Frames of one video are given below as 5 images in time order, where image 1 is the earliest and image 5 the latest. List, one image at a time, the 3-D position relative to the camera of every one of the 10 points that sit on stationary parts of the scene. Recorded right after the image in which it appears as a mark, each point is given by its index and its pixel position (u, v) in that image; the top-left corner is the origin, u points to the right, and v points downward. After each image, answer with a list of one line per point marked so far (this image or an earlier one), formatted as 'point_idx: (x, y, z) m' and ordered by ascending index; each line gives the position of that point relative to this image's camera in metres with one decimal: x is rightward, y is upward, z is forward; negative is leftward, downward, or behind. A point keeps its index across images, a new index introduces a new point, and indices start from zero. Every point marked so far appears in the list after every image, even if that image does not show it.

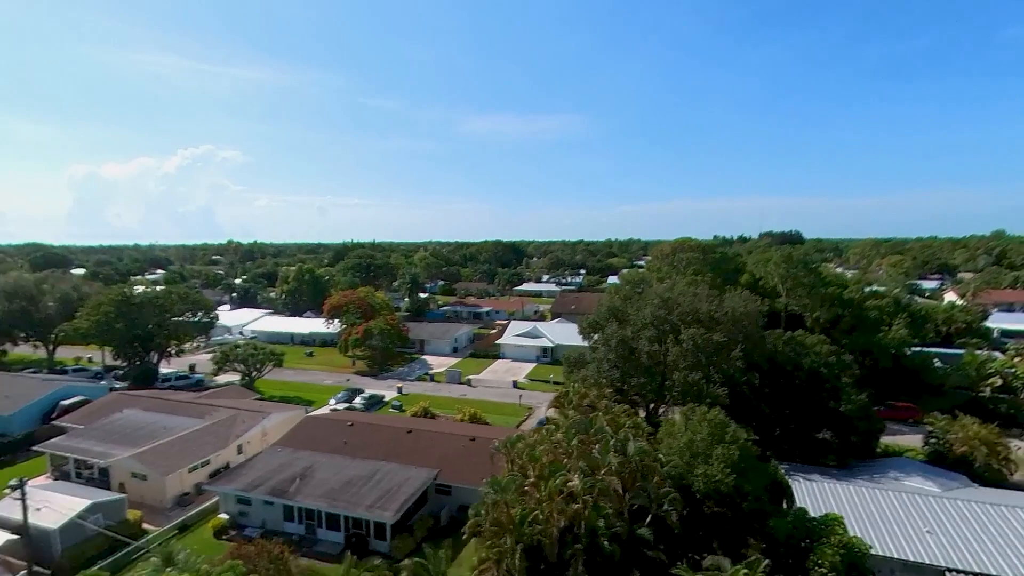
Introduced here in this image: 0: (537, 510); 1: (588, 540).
0: (+0.3, -2.9, +6.2) m
1: (+1.0, -3.2, +6.0) m
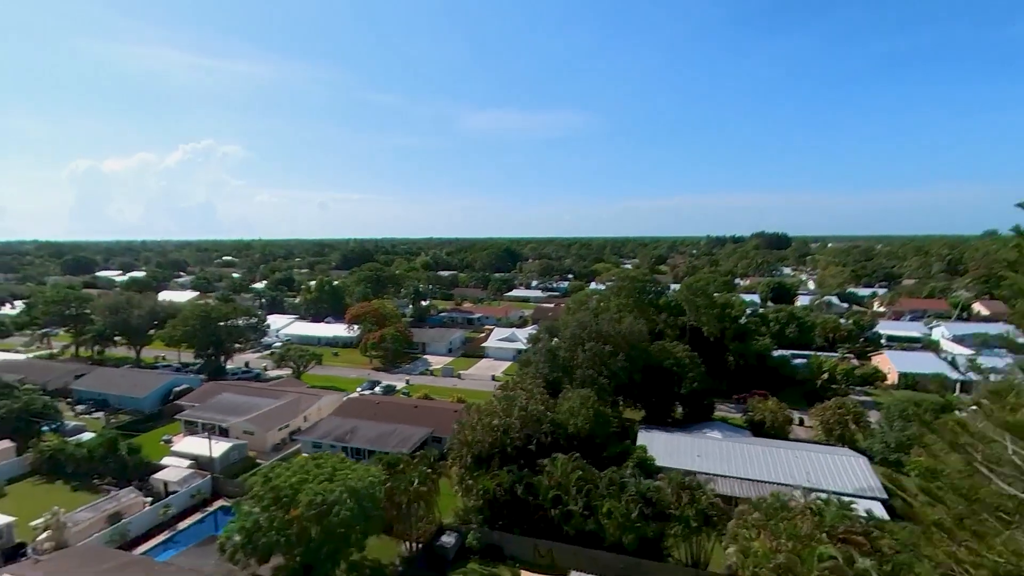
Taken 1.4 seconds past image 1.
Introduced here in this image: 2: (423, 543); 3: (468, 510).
0: (-1.0, -4.0, +13.2) m
1: (-0.3, -4.3, +13.1) m
2: (-2.2, -6.3, +12.0) m
3: (-1.1, -5.6, +12.3) m
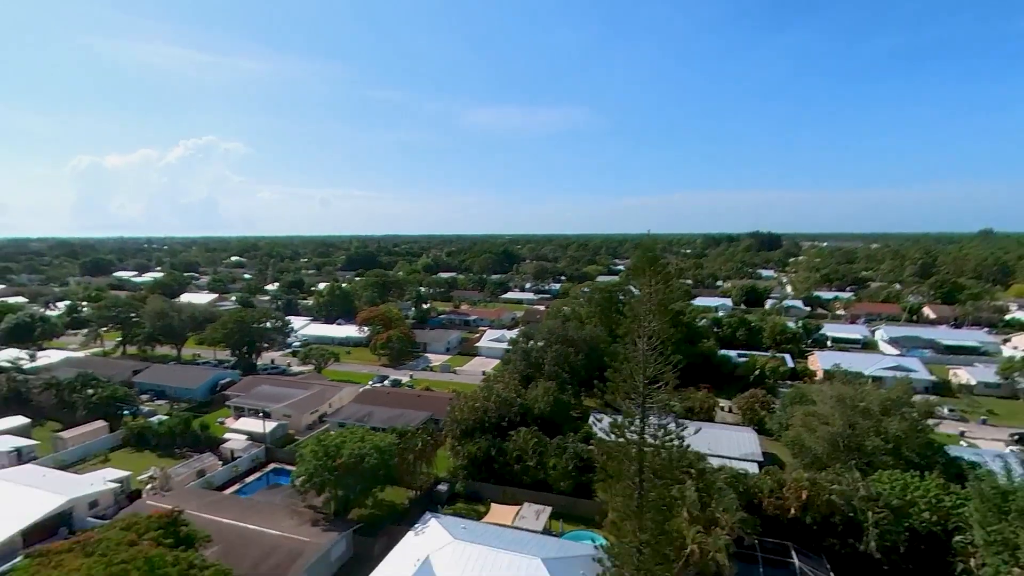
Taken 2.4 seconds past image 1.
0: (-1.8, -4.7, +18.2) m
1: (-1.1, -5.0, +18.0) m
2: (-3.0, -7.0, +17.0) m
3: (-1.9, -6.3, +17.2) m
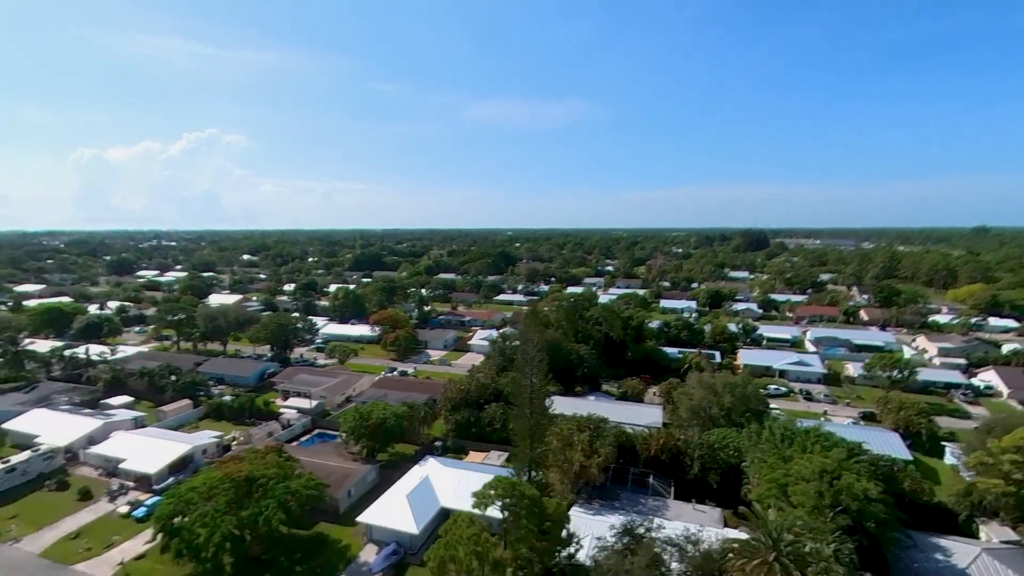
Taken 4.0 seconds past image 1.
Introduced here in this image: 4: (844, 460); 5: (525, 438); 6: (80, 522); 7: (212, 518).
0: (-3.1, -5.7, +26.0) m
1: (-2.5, -6.0, +25.9) m
2: (-4.4, -7.9, +24.8) m
3: (-3.3, -7.3, +25.1) m
4: (+10.1, -5.2, +14.9) m
5: (+0.5, -6.4, +20.0) m
6: (-17.0, -9.2, +19.3) m
7: (-9.2, -7.1, +15.1) m
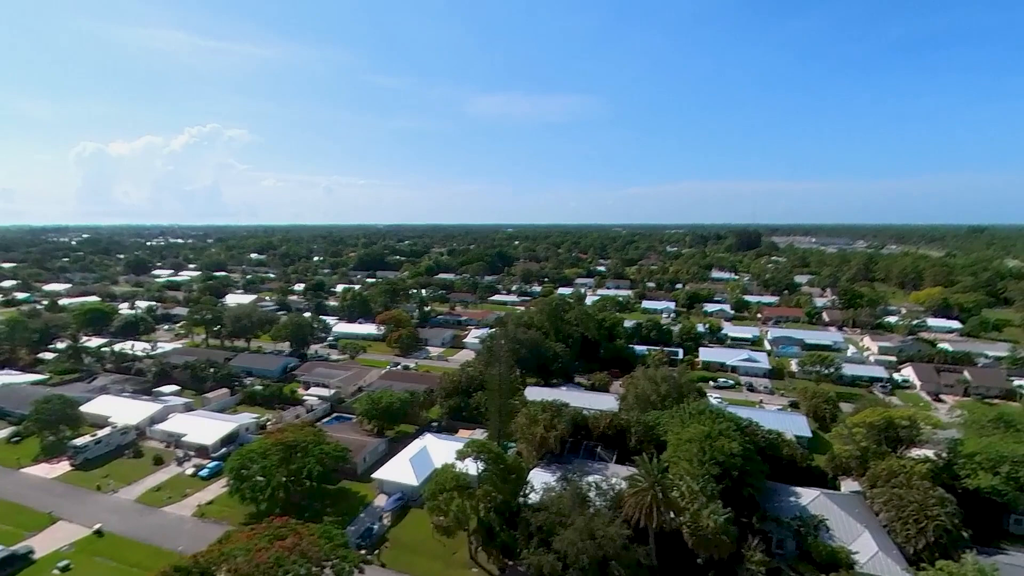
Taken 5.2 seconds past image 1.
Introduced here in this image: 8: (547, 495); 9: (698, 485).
0: (-4.2, -6.3, +31.8) m
1: (-3.6, -6.6, +31.7) m
2: (-5.5, -8.5, +30.6) m
3: (-4.4, -7.9, +30.9) m
4: (+8.9, -5.9, +20.7) m
5: (-0.7, -7.0, +25.7) m
6: (-18.1, -9.9, +25.2) m
7: (-10.4, -7.8, +20.9) m
8: (+1.3, -7.8, +18.6) m
9: (+6.8, -7.2, +18.0) m
